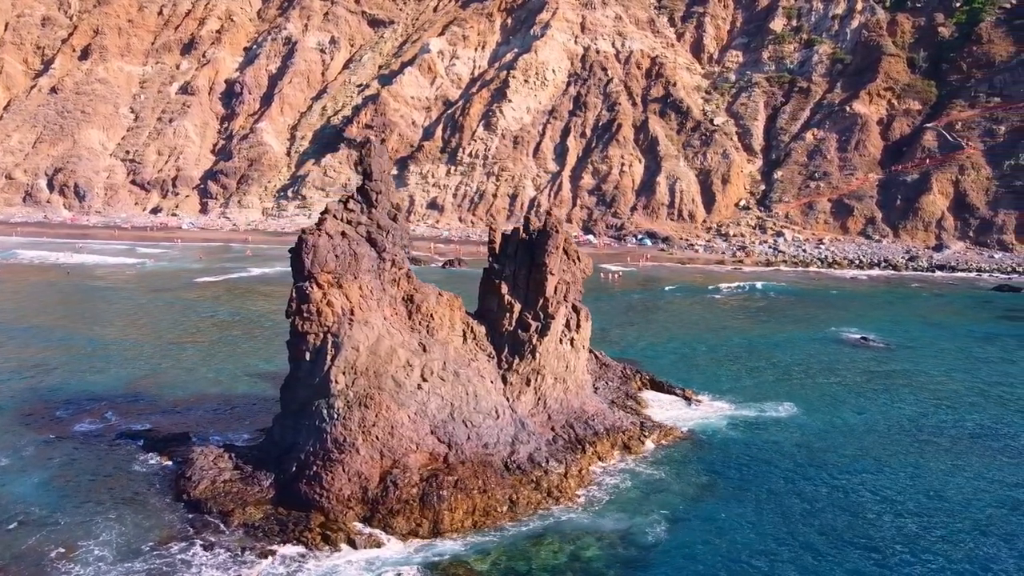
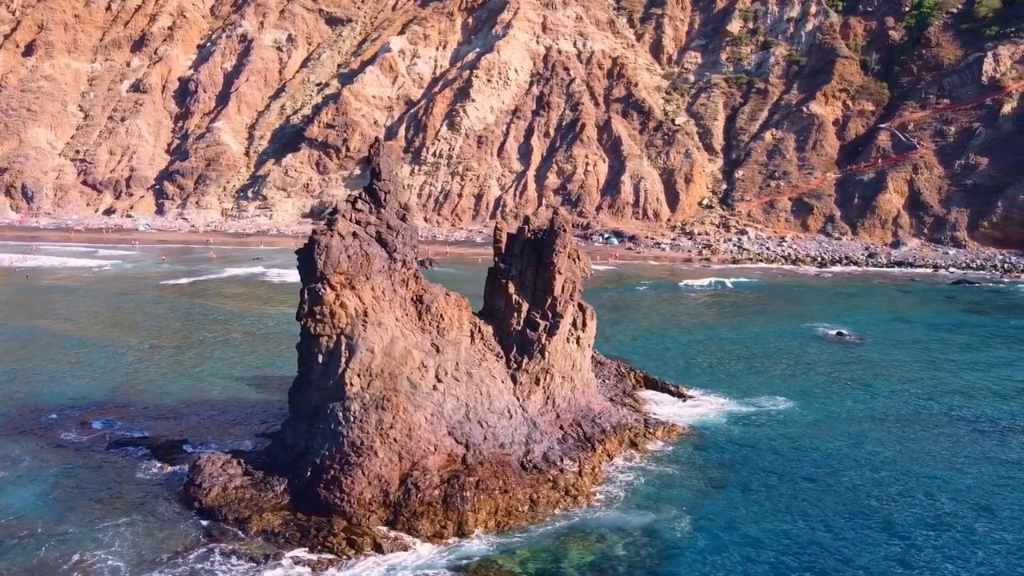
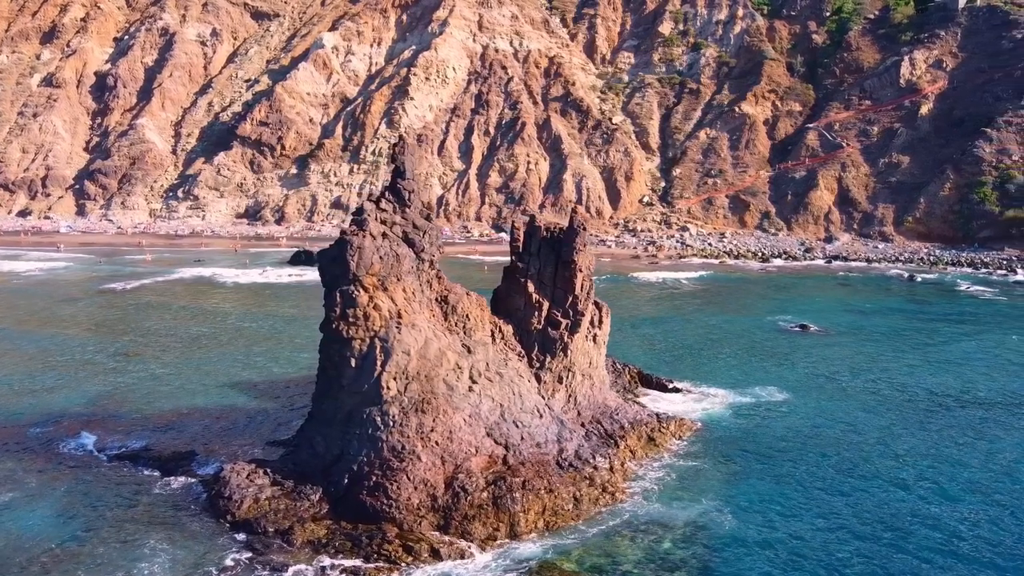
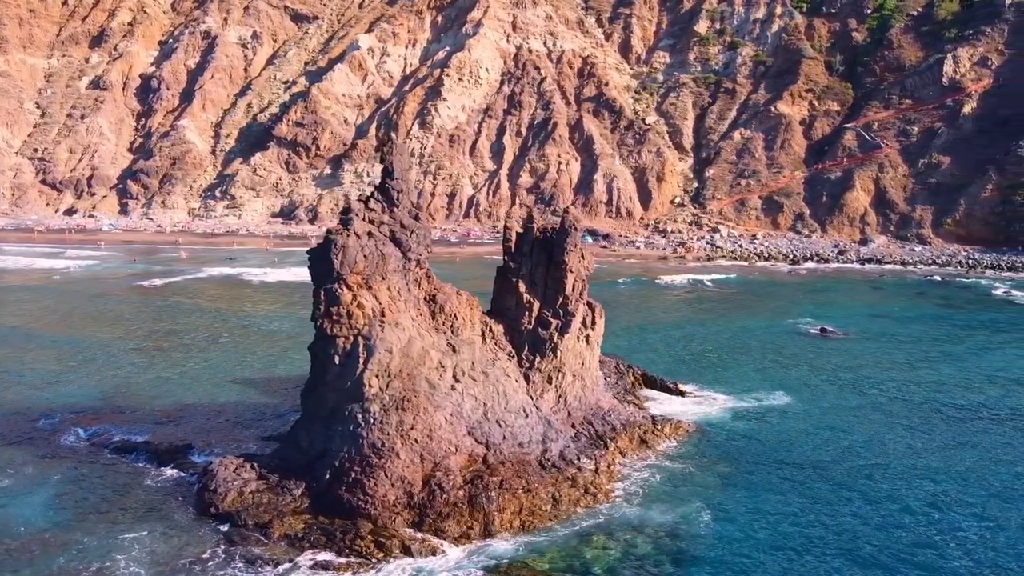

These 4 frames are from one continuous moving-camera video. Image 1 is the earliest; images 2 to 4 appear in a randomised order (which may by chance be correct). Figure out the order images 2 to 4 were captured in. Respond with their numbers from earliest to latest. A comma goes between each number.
2, 4, 3
